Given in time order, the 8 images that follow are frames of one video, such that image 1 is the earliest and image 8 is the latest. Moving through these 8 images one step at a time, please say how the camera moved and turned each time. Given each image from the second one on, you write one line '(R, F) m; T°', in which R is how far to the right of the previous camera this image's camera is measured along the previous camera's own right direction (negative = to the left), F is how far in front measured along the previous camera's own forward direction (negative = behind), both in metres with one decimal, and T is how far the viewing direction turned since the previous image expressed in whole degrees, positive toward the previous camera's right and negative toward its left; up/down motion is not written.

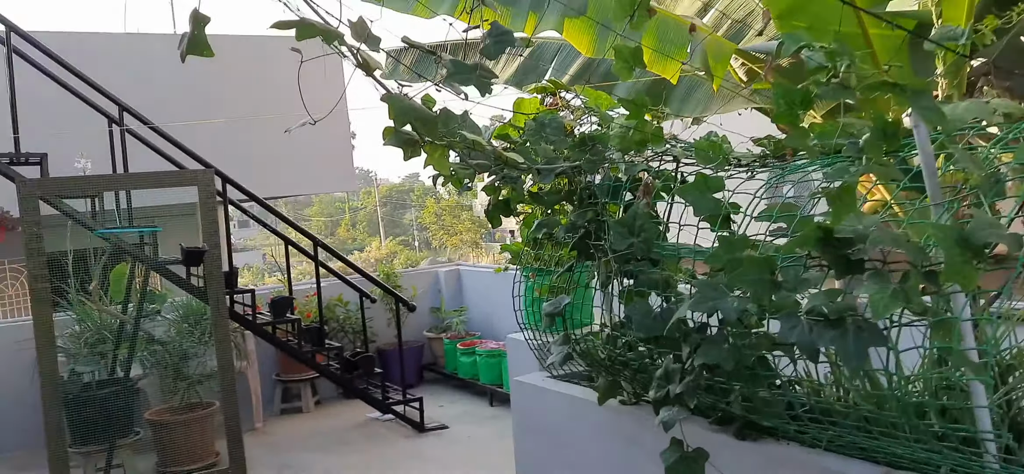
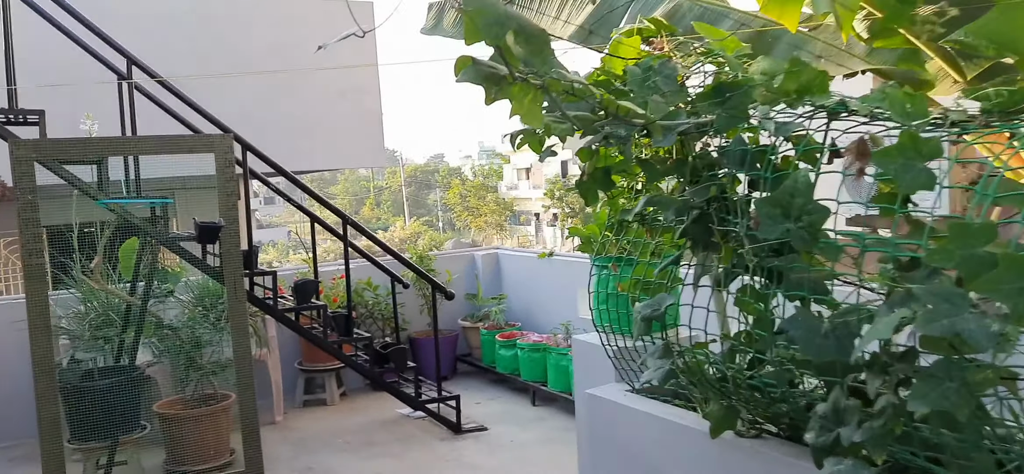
(-0.1, +0.5) m; -2°
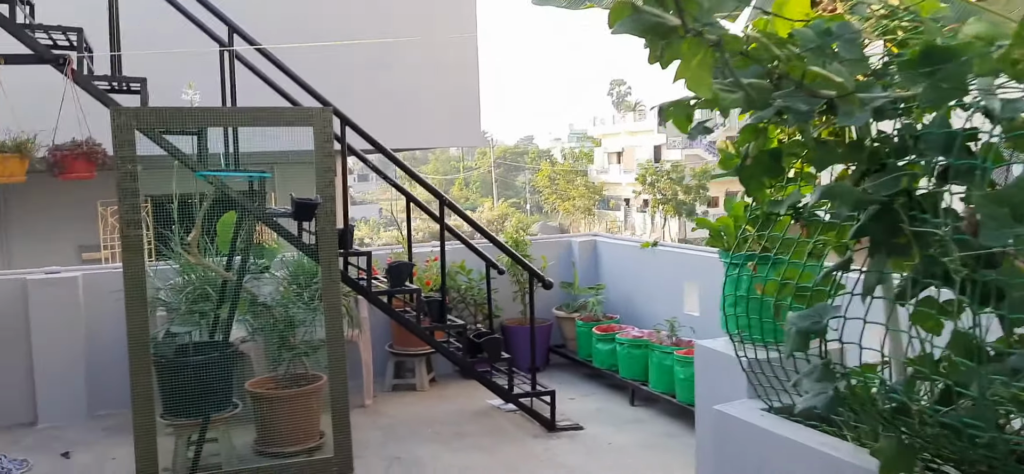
(-0.1, +0.2) m; -6°
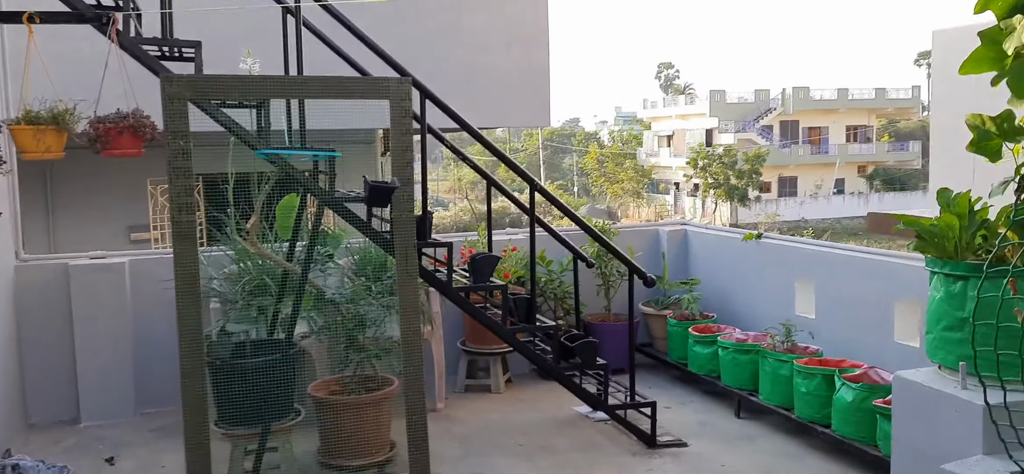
(-0.2, +0.4) m; -3°
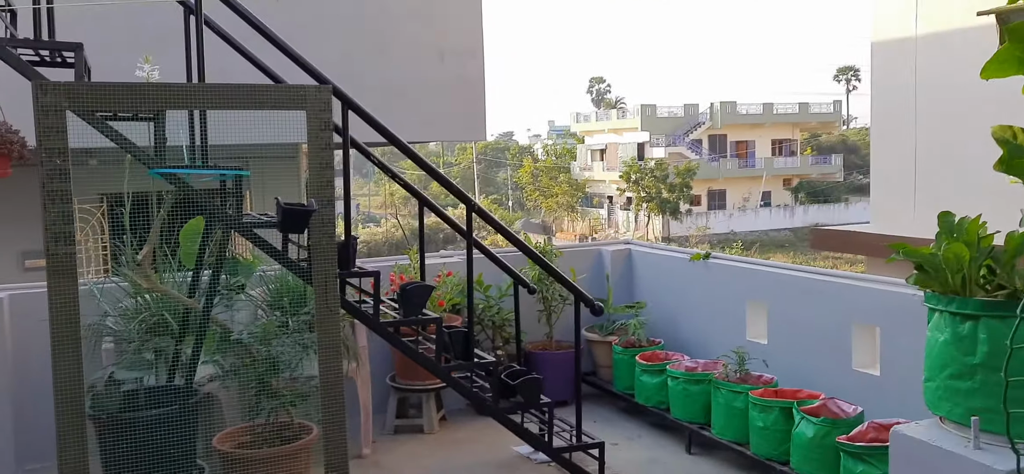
(0.0, +0.3) m; +5°
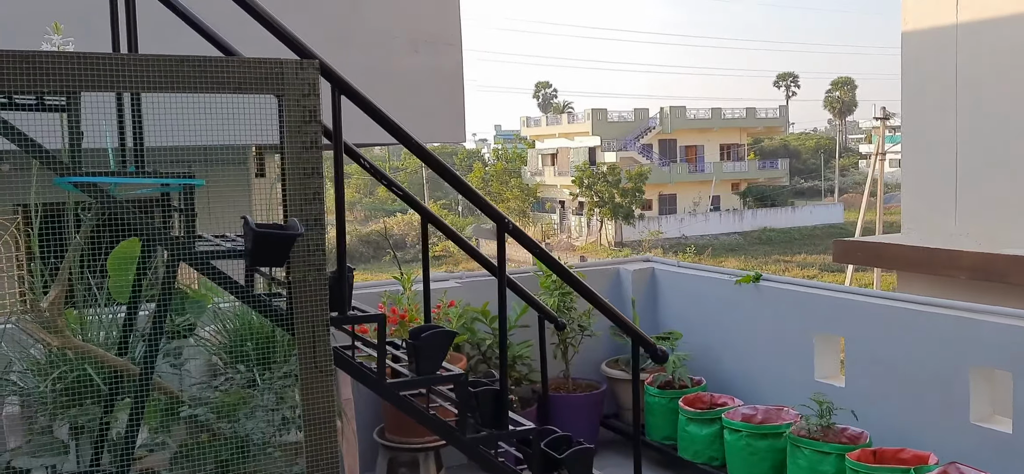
(-0.3, +0.7) m; +4°
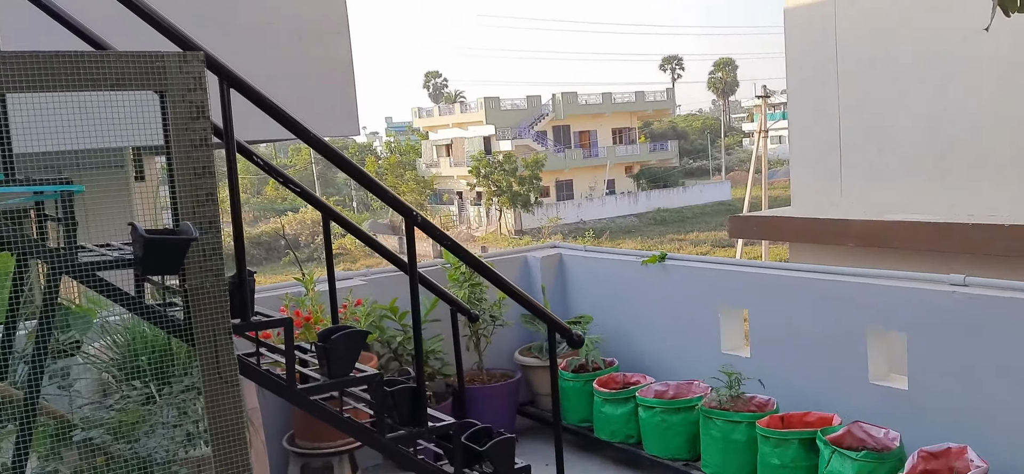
(0.0, 0.0) m; +7°
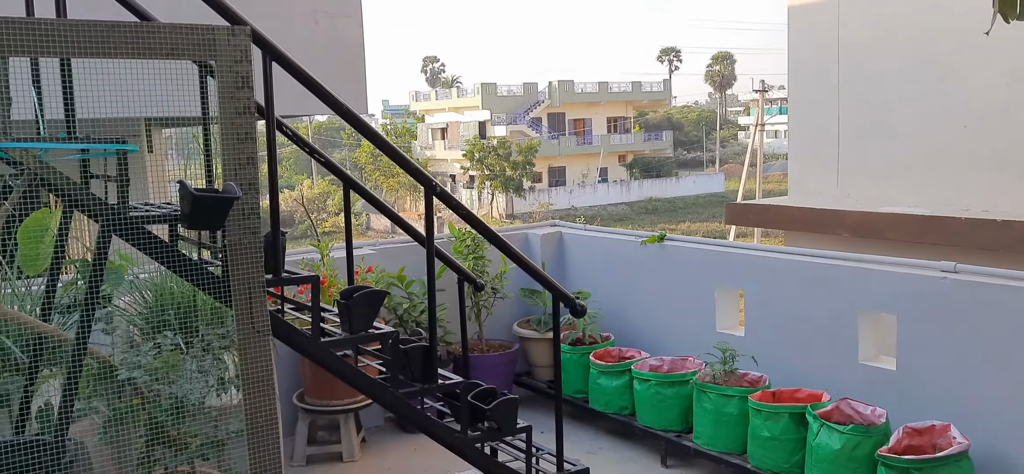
(-0.1, -0.1) m; +1°
